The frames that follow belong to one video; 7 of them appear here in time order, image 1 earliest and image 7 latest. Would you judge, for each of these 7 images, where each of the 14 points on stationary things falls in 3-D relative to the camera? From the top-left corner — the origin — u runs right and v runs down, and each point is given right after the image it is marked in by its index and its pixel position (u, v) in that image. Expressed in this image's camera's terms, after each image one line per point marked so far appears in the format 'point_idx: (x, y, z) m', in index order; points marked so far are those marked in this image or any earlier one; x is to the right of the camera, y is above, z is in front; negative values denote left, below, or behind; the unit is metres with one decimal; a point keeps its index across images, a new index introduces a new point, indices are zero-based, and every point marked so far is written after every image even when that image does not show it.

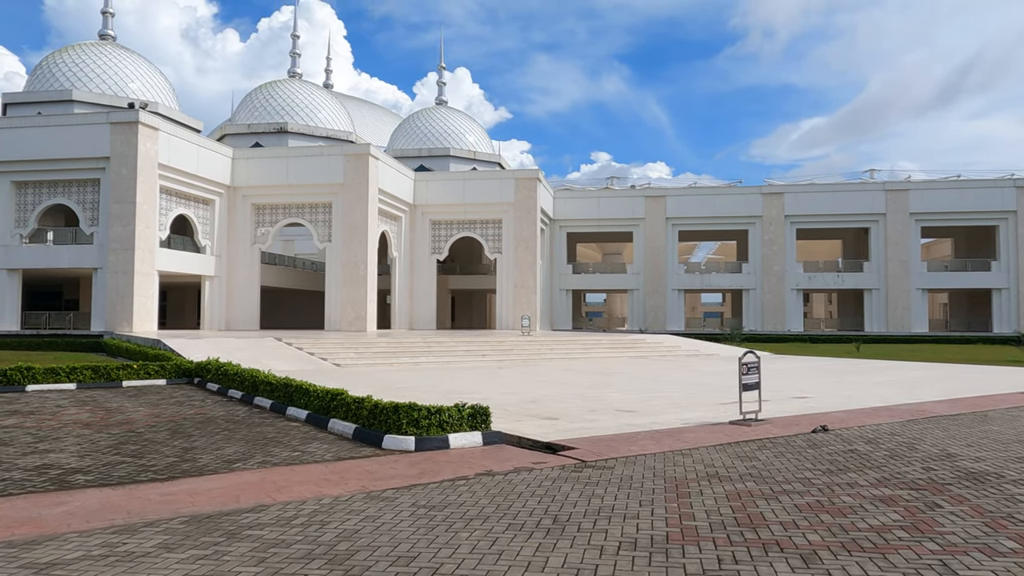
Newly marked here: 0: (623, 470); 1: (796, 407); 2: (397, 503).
0: (+0.7, -1.2, +4.9) m
1: (+3.3, -1.4, +8.9) m
2: (-0.6, -1.2, +4.1) m
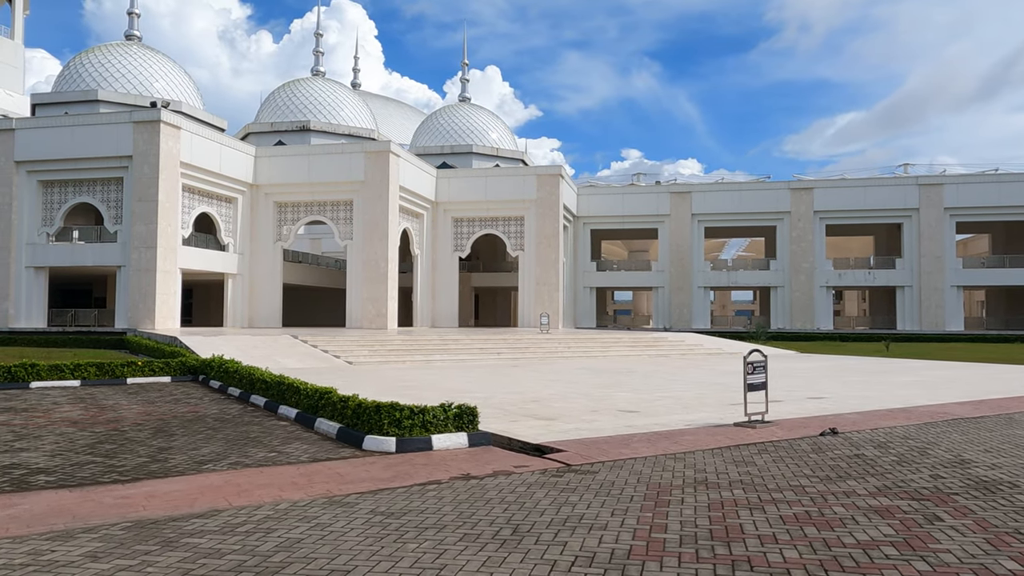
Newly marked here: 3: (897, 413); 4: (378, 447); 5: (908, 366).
0: (+0.6, -1.2, +4.7) m
1: (+3.3, -1.3, +8.5) m
2: (-0.8, -1.1, +3.9) m
3: (+4.0, -1.3, +7.9) m
4: (-1.0, -1.2, +5.6) m
5: (+8.1, -1.6, +15.6) m
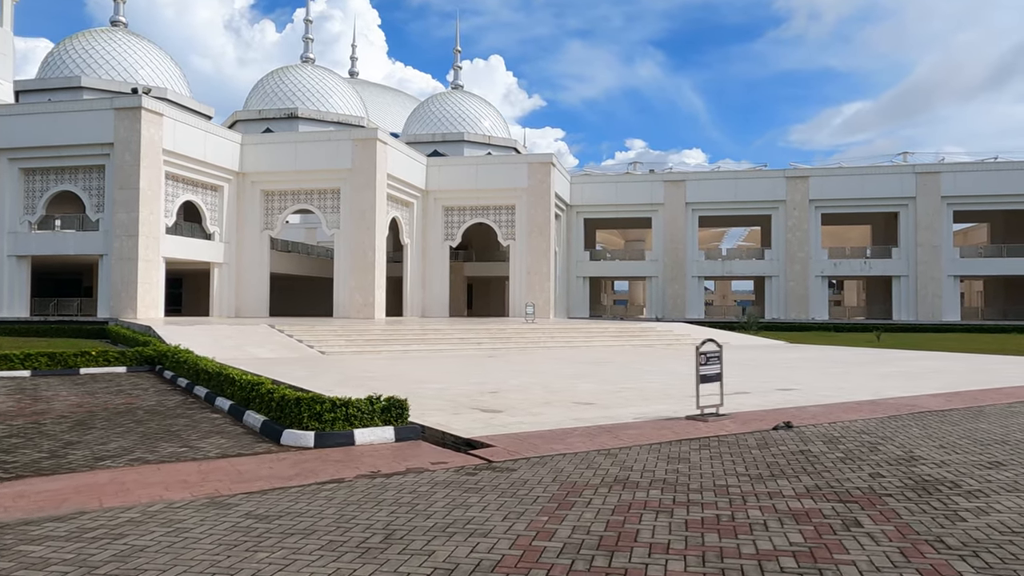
0: (0.0, -1.1, +4.4) m
1: (+2.8, -1.2, +8.2) m
2: (-1.3, -1.0, +3.6) m
3: (+3.5, -1.2, +7.6) m
4: (-1.5, -1.1, +5.3) m
5: (+7.7, -1.4, +15.3) m
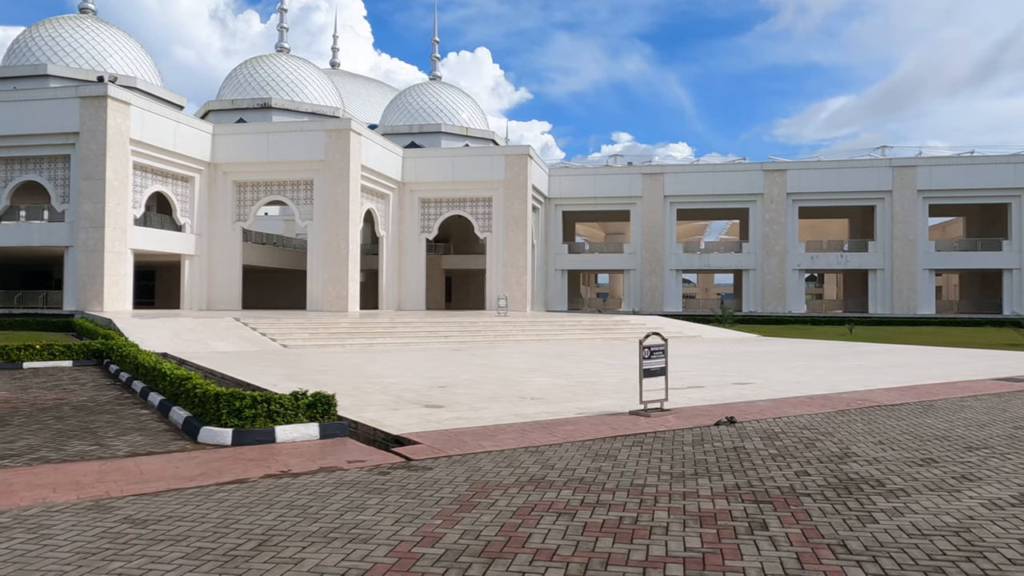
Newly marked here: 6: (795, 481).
0: (-0.4, -1.0, +4.2) m
1: (+2.2, -1.1, +8.1) m
2: (-1.8, -1.0, +3.4) m
3: (+3.0, -1.1, +7.5) m
4: (-2.0, -1.0, +5.1) m
5: (+7.0, -1.3, +15.3) m
6: (+1.5, -1.0, +4.0) m
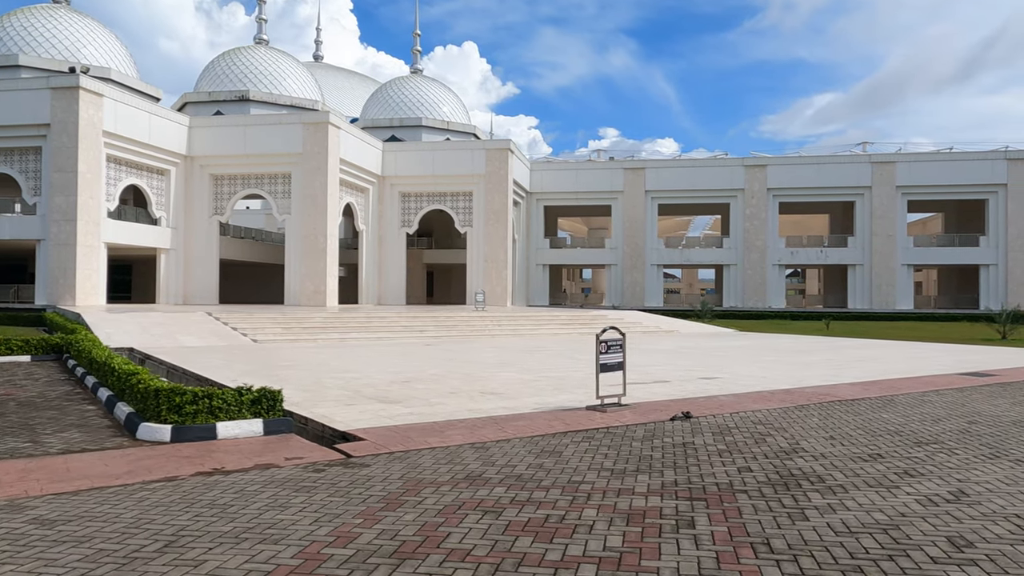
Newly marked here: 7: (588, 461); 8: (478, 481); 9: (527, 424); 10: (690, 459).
0: (-0.8, -1.0, +4.1) m
1: (+1.8, -1.1, +8.0) m
2: (-2.1, -1.0, +3.2) m
3: (+2.6, -1.0, +7.5) m
4: (-2.3, -1.0, +4.9) m
5: (+6.5, -1.2, +15.3) m
6: (+1.2, -1.0, +3.9) m
7: (+0.4, -1.0, +4.4) m
8: (-0.2, -1.0, +3.9) m
9: (+0.1, -1.0, +5.6) m
10: (+1.0, -1.0, +4.5) m
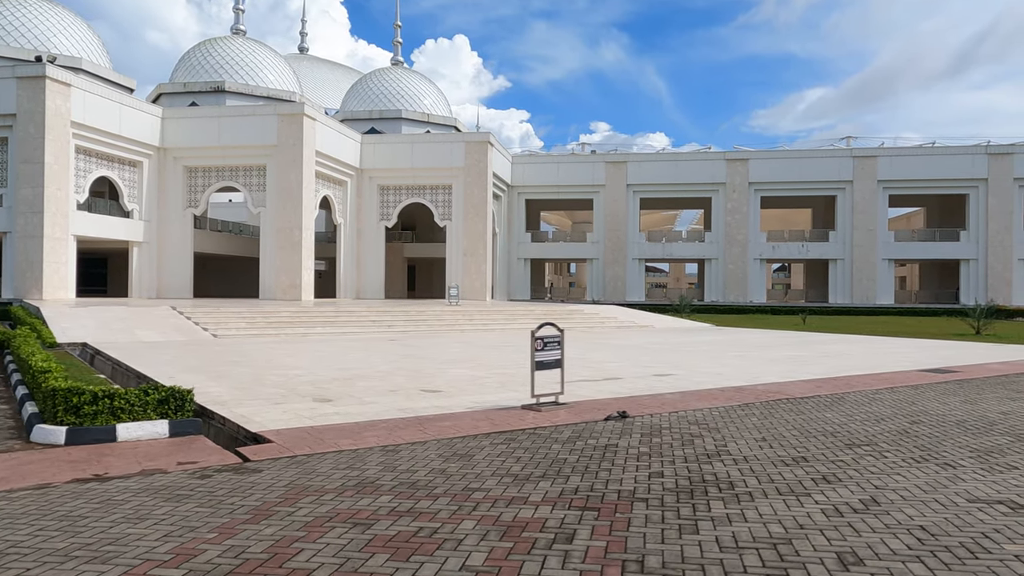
0: (-1.3, -1.0, +3.9) m
1: (+1.3, -1.0, +7.8) m
2: (-2.6, -0.9, +3.0) m
3: (+2.0, -1.0, +7.3) m
4: (-2.9, -0.9, +4.7) m
5: (+5.8, -1.1, +15.2) m
6: (+0.6, -1.0, +3.7) m
7: (-0.1, -1.0, +4.2) m
8: (-0.7, -1.0, +3.6) m
9: (-0.4, -1.0, +5.4) m
10: (+0.5, -1.0, +4.3) m
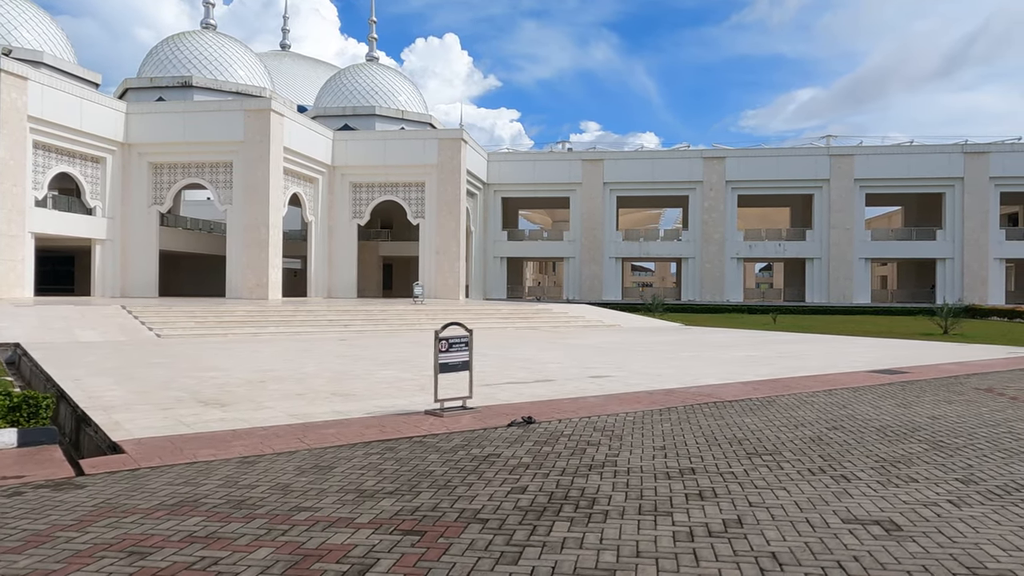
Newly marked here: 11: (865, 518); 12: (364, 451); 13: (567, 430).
0: (-2.0, -0.9, +3.5) m
1: (+0.5, -1.0, +7.4) m
2: (-3.3, -0.9, +2.6) m
3: (+1.3, -1.0, +6.9) m
4: (-3.6, -0.9, +4.3) m
5: (+4.9, -1.0, +14.9) m
6: (-0.1, -0.9, +3.4) m
7: (-0.8, -0.9, +3.8) m
8: (-1.4, -0.9, +3.3) m
9: (-1.1, -0.9, +5.0) m
10: (-0.2, -1.0, +3.9) m
11: (+1.4, -0.9, +3.1) m
12: (-0.9, -0.9, +4.5) m
13: (+0.4, -1.0, +5.2) m
